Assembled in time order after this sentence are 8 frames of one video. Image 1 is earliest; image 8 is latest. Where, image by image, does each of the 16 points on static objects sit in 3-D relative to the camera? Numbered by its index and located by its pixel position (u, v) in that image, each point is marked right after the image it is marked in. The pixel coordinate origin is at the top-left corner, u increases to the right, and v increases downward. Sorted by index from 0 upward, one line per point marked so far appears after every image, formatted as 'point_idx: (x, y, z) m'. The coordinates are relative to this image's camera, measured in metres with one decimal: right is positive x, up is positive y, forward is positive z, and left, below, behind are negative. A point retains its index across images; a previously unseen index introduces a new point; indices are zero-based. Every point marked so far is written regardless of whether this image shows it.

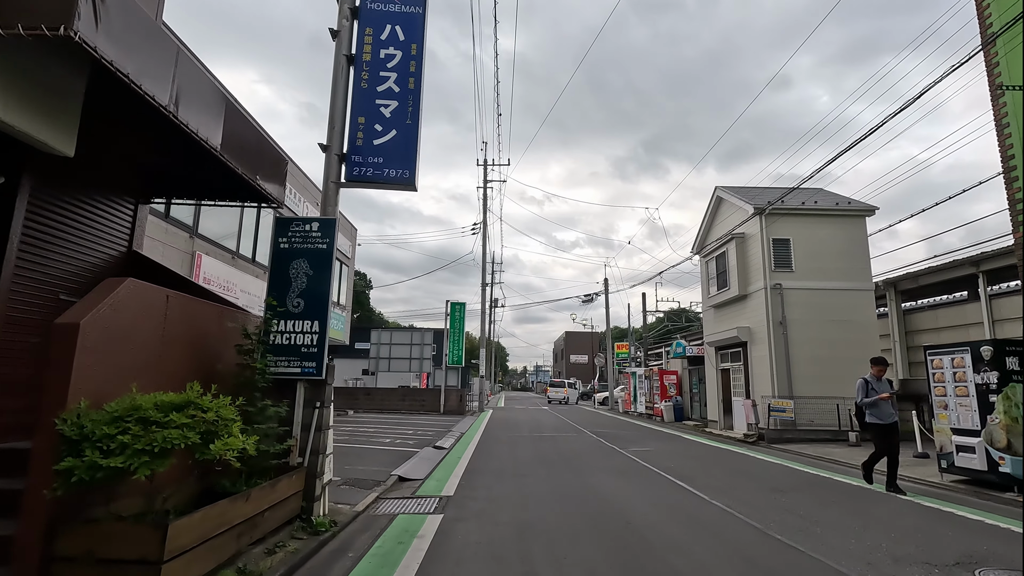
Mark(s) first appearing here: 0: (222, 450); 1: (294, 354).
0: (-1.7, -1.0, +3.1) m
1: (-2.1, -0.6, +5.2) m
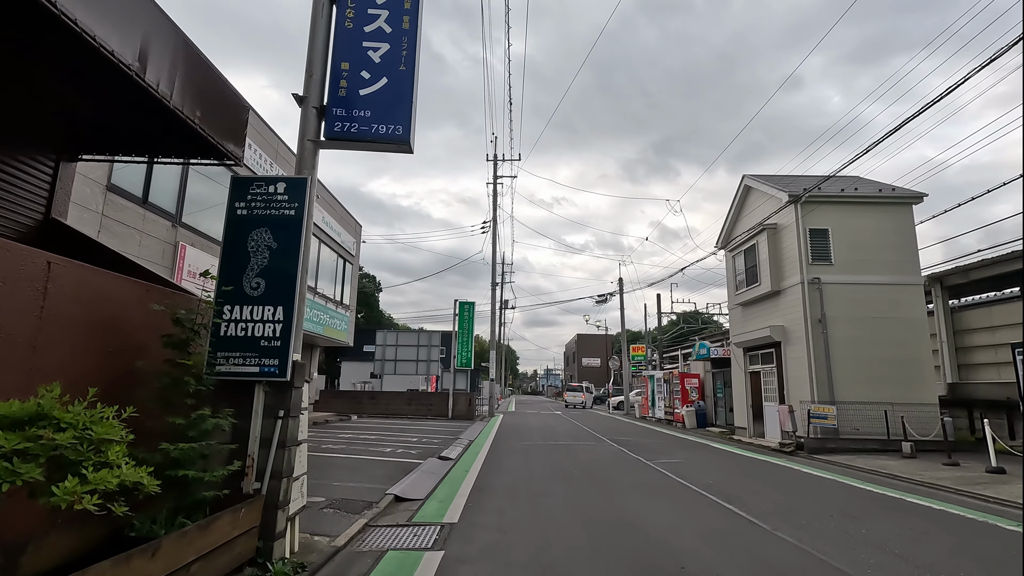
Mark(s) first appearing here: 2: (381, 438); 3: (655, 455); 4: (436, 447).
0: (-1.6, -0.8, +2.0) m
1: (-2.0, -0.5, +4.0) m
2: (-3.4, -3.9, +14.0) m
3: (+3.0, -3.5, +11.3) m
4: (-1.8, -3.7, +12.3) m
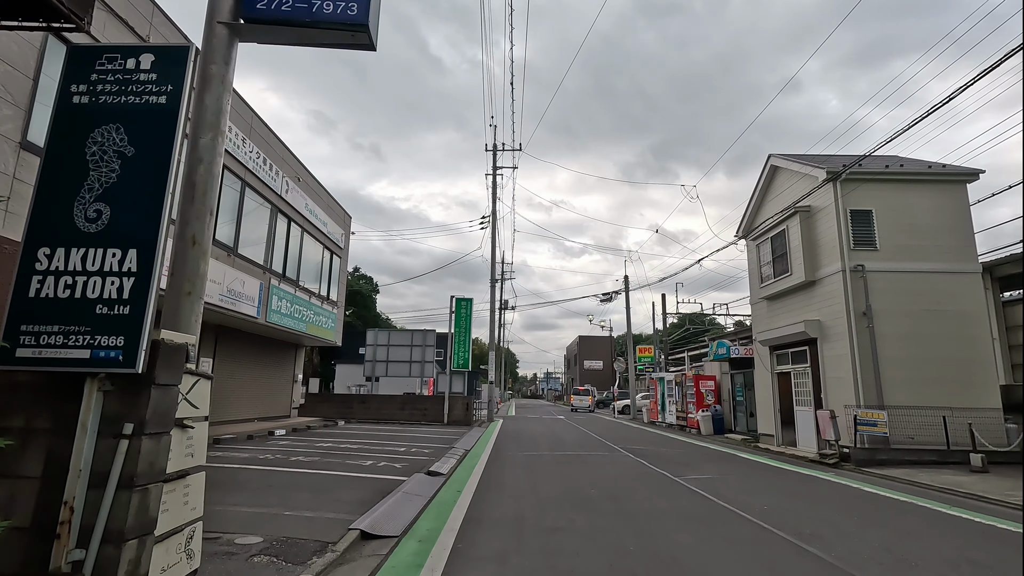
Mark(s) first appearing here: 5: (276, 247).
0: (-1.6, -0.4, +0.3) m
1: (-1.9, -0.1, +2.4) m
2: (-3.4, -3.7, +12.3) m
3: (+3.0, -3.2, +9.6) m
4: (-1.7, -3.4, +10.7) m
5: (-7.1, +1.3, +16.2) m
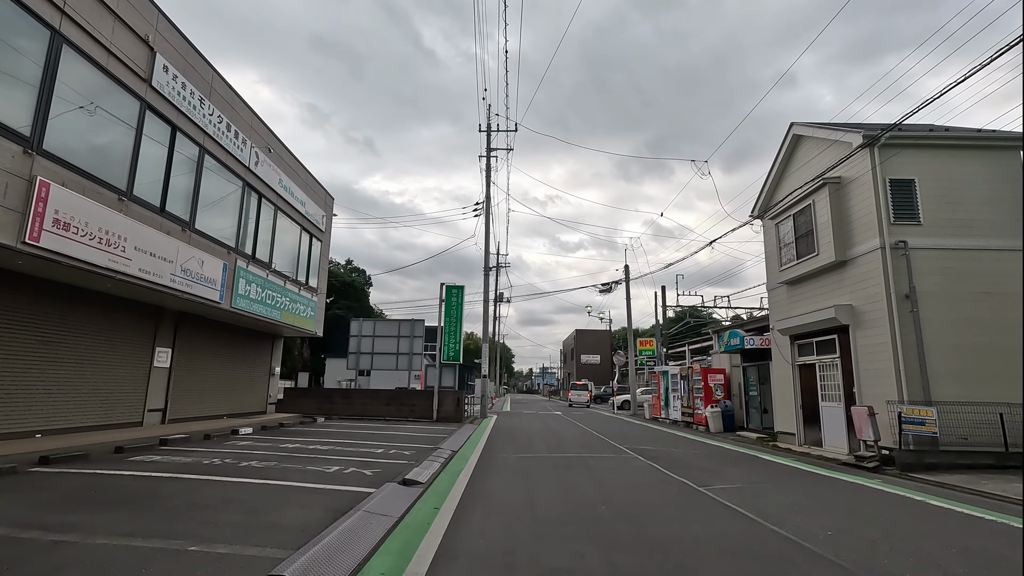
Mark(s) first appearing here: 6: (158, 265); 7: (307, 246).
0: (-1.6, -0.1, -1.2) m
1: (-2.0, +0.2, +0.9) m
2: (-3.5, -3.2, +10.8) m
3: (+2.9, -2.8, +8.1) m
4: (-1.9, -3.0, +9.2) m
5: (-7.2, +1.7, +14.6) m
6: (-7.1, +0.5, +10.7) m
7: (-7.3, +1.5, +19.1) m
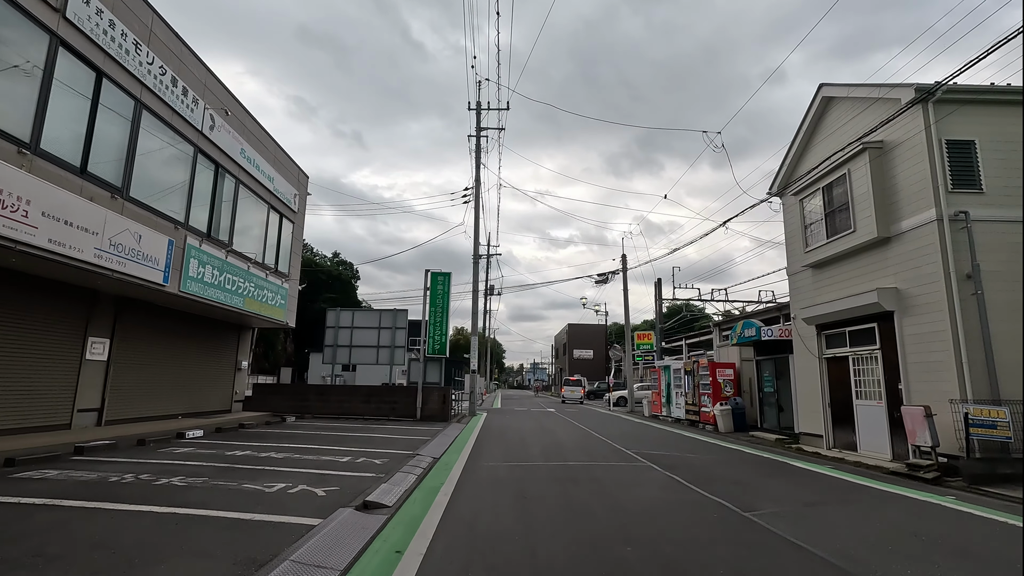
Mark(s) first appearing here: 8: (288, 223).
0: (-1.5, +0.2, -2.9) m
1: (-1.9, +0.5, -0.9) m
2: (-3.7, -2.9, +9.1) m
3: (+2.8, -2.5, +6.5) m
4: (-2.0, -2.6, +7.5) m
5: (-7.4, +2.2, +12.7) m
6: (-7.2, +0.8, +8.9) m
7: (-7.6, +2.0, +17.2) m
8: (-7.6, +2.2, +18.2) m
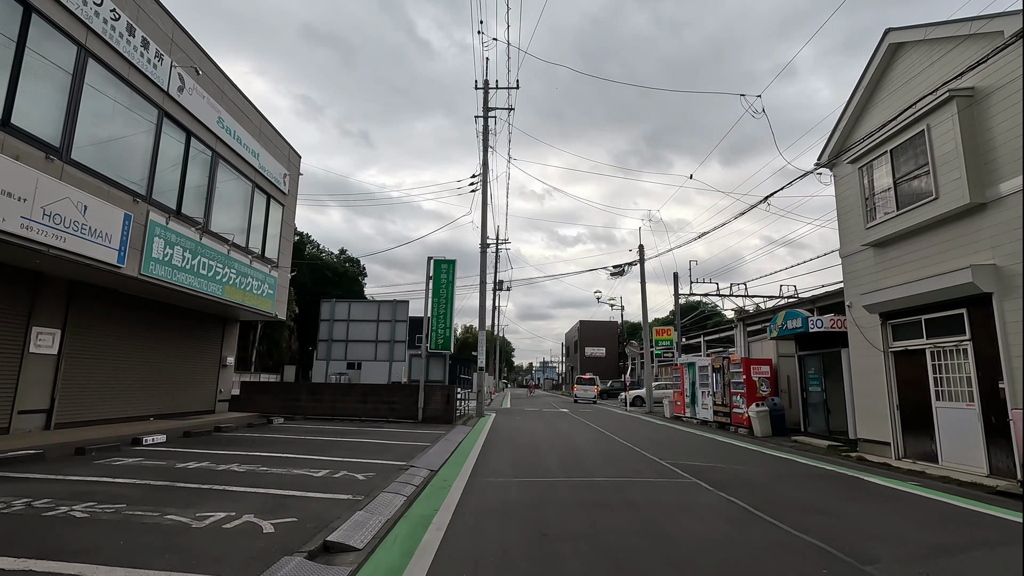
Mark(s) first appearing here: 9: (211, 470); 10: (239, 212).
0: (-1.5, +0.5, -4.6) m
1: (-1.9, +0.8, -2.5) m
2: (-3.5, -2.5, +7.5) m
3: (+3.0, -2.2, +4.8) m
4: (-1.8, -2.3, +5.8) m
5: (-7.2, +2.5, +11.2) m
6: (-7.0, +1.2, +7.3) m
7: (-7.3, +2.3, +15.7) m
8: (-7.3, +2.5, +16.6) m
9: (-4.0, -2.5, +7.3) m
10: (-7.3, +2.0, +14.3) m
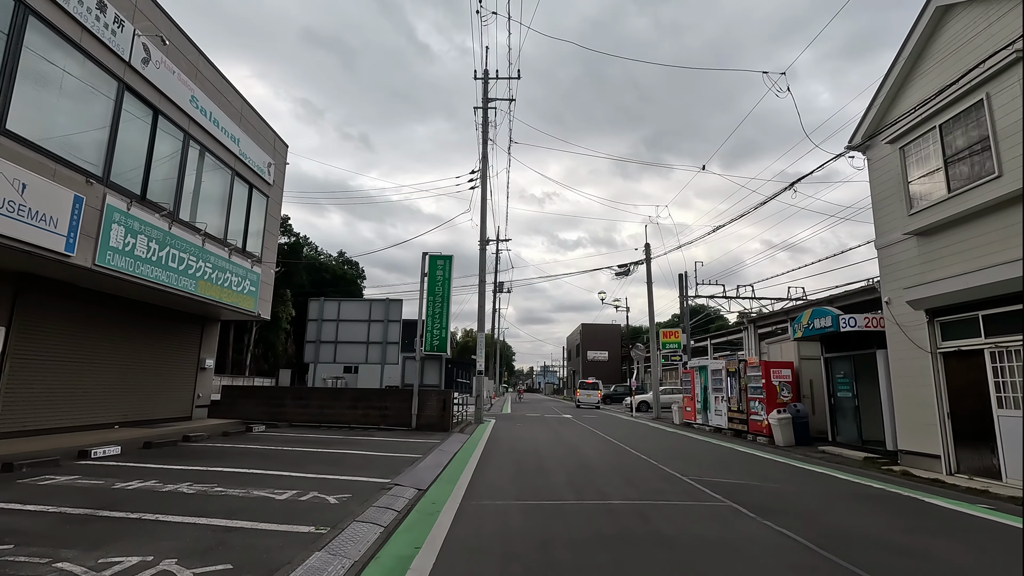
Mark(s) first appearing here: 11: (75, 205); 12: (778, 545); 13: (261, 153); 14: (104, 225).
0: (-1.5, +0.7, -5.7) m
1: (-1.9, +1.0, -3.7) m
2: (-3.5, -2.4, +6.3) m
3: (+3.0, -2.0, +3.6) m
4: (-1.8, -2.2, +4.7) m
5: (-7.2, +2.6, +10.0) m
6: (-7.0, +1.3, +6.2) m
7: (-7.2, +2.4, +14.5) m
8: (-7.3, +2.6, +15.5) m
9: (-4.0, -2.3, +6.1) m
10: (-7.3, +2.1, +13.2) m
11: (-7.0, +1.3, +8.7) m
12: (+2.3, -2.3, +5.0) m
13: (-7.1, +3.8, +15.2) m
14: (-7.1, +1.1, +9.3) m
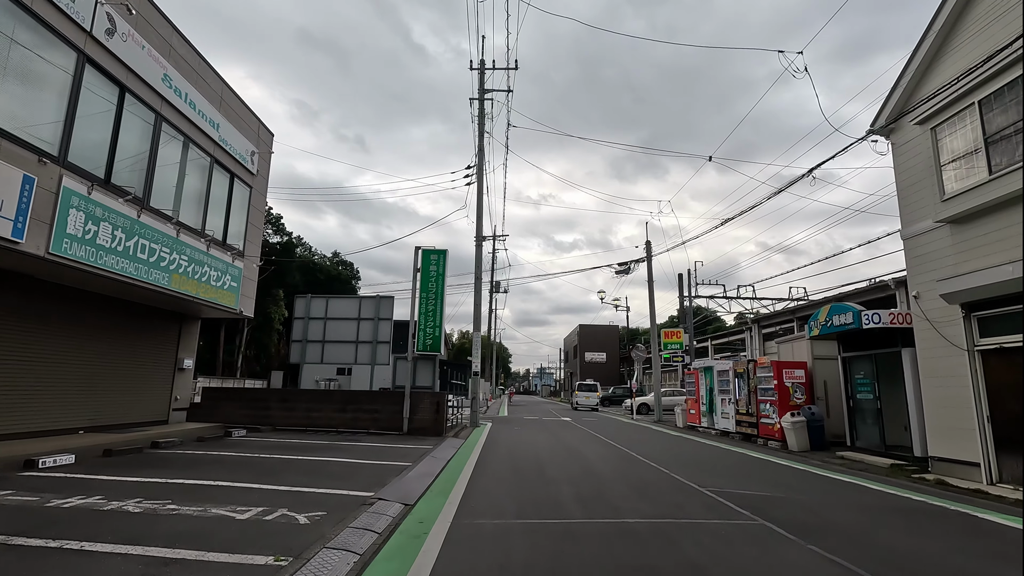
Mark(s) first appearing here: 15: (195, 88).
0: (-1.4, +0.9, -6.5) m
1: (-1.8, +1.2, -4.5) m
2: (-3.5, -2.2, +5.4) m
3: (+3.0, -1.9, +2.8) m
4: (-1.8, -2.0, +3.8) m
5: (-7.2, +2.8, +9.2) m
6: (-7.0, +1.5, +5.3) m
7: (-7.3, +2.5, +13.7) m
8: (-7.3, +2.7, +14.7) m
9: (-4.0, -2.2, +5.3) m
10: (-7.3, +2.3, +12.3) m
11: (-7.1, +1.5, +7.8) m
12: (+2.3, -2.1, +4.2) m
13: (-7.2, +3.9, +14.4) m
14: (-7.1, +1.2, +8.5) m
15: (-7.2, +4.5, +12.2) m
